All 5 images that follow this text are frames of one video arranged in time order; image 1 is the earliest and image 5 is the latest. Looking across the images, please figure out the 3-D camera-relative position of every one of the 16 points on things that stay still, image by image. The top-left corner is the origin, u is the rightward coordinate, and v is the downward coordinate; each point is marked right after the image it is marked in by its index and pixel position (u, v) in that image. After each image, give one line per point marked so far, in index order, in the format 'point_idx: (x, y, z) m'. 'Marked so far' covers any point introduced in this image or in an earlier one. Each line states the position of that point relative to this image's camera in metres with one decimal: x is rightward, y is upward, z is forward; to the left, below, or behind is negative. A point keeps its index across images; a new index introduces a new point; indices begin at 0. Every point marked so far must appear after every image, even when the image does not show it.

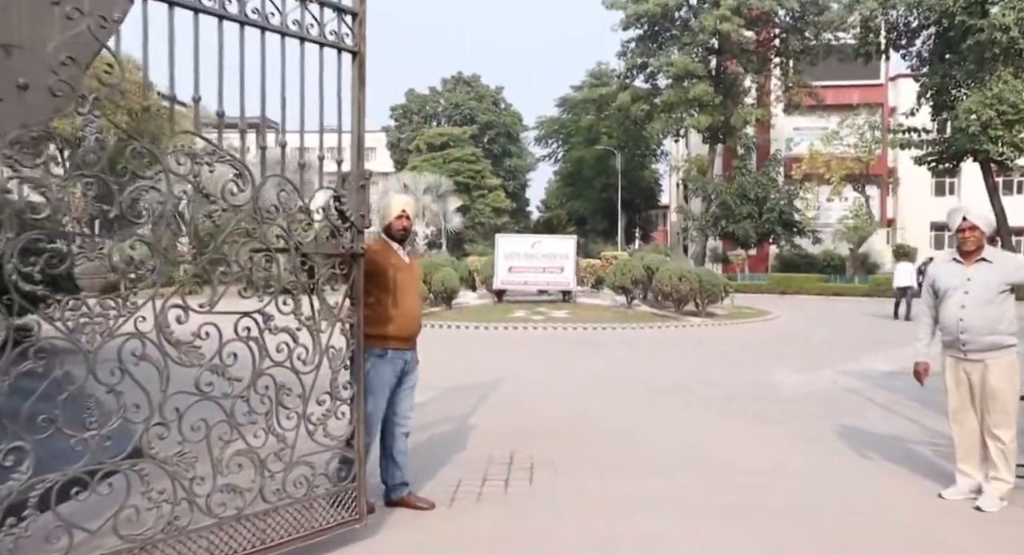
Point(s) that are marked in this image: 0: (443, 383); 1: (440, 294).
0: (-1.0, -1.4, +10.1) m
1: (-1.9, -0.4, +19.1) m
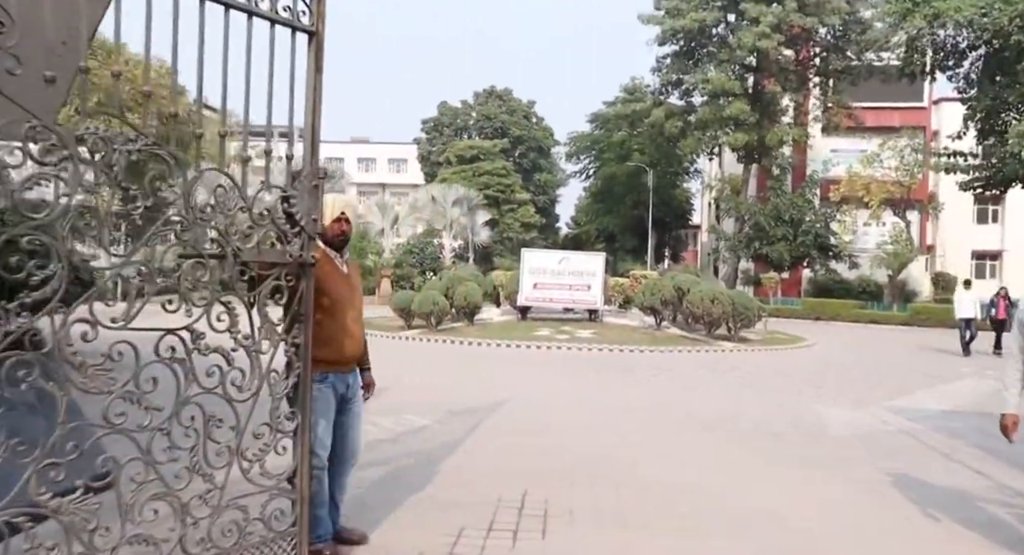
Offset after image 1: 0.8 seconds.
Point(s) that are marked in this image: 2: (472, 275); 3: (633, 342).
0: (-0.7, -1.6, +9.5) m
1: (-1.2, -0.8, +18.6) m
2: (-1.1, +0.1, +19.8) m
3: (+2.8, -1.5, +16.9) m
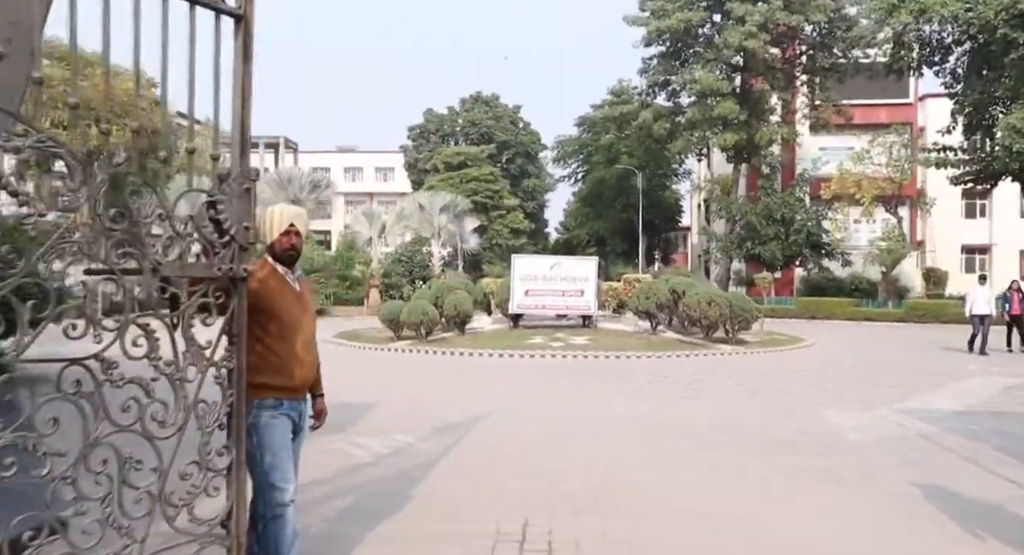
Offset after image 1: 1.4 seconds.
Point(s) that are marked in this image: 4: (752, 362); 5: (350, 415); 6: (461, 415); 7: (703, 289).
0: (-0.8, -1.7, +9.1) m
1: (-1.4, -1.0, +18.1) m
2: (-1.3, -0.1, +19.3) m
3: (+2.6, -1.6, +16.4) m
4: (+4.9, -1.7, +15.0) m
5: (-2.0, -1.7, +9.1) m
6: (-0.6, -1.7, +9.2) m
7: (+4.4, -0.2, +17.1) m
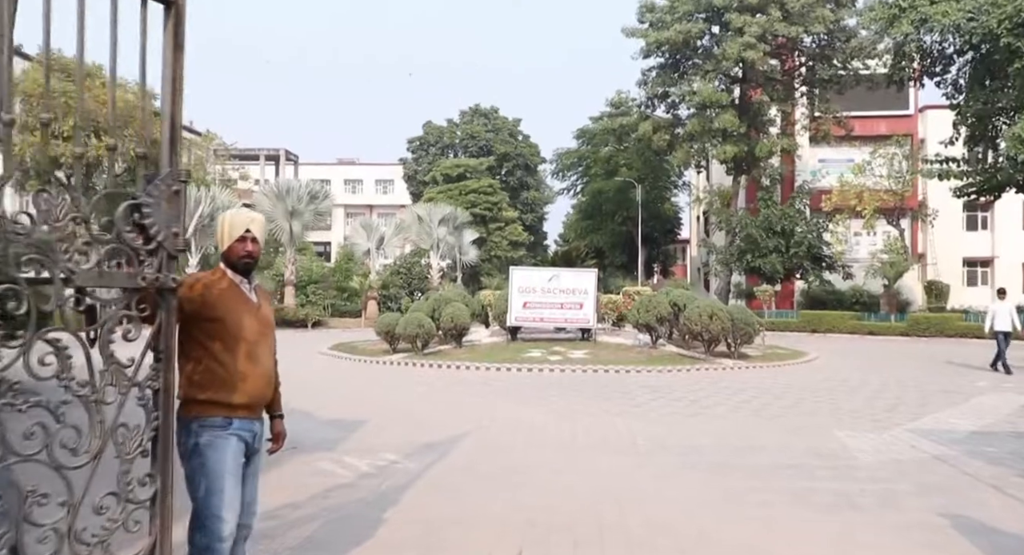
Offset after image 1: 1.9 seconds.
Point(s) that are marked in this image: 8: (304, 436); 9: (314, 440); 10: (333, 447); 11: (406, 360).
0: (-0.8, -1.9, +8.7) m
1: (-1.5, -1.3, +17.8) m
2: (-1.4, -0.4, +19.1) m
3: (+2.5, -1.8, +16.1) m
4: (+4.8, -2.0, +14.7) m
5: (-2.0, -1.8, +8.8) m
6: (-0.7, -1.9, +8.9) m
7: (+4.3, -0.5, +16.9) m
8: (-2.4, -1.8, +8.5) m
9: (-2.2, -1.8, +8.2) m
10: (-1.9, -1.8, +7.9) m
11: (-2.4, -1.9, +16.8) m
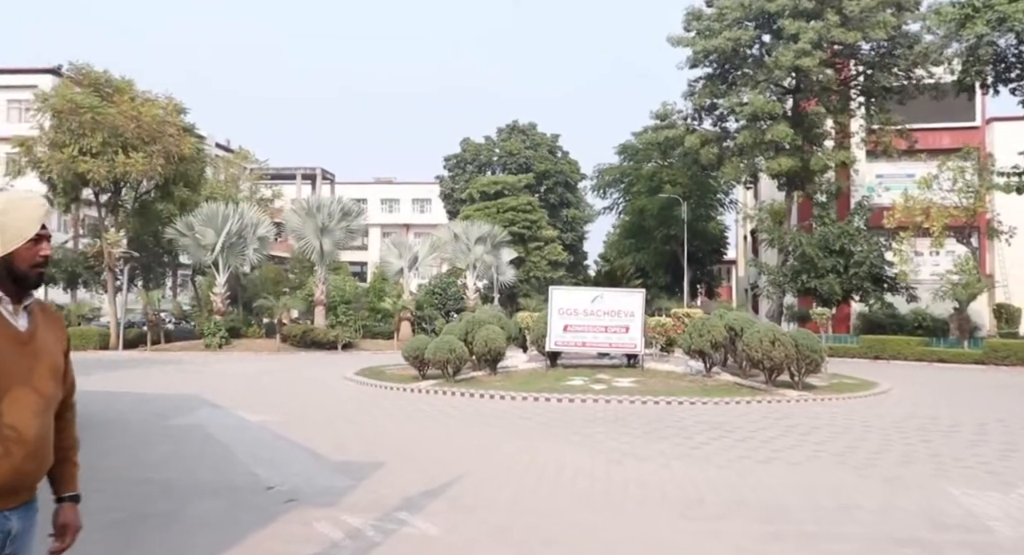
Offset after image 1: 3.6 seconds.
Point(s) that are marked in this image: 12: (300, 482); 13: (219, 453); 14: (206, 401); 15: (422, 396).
0: (-0.4, -2.1, +7.4) m
1: (-0.6, -1.7, +16.5) m
2: (-0.4, -0.9, +17.7) m
3: (+3.3, -2.2, +14.6) m
4: (+5.5, -2.3, +13.0) m
5: (-1.6, -2.0, +7.5) m
6: (-0.3, -2.1, +7.5) m
7: (+5.2, -1.0, +15.2) m
8: (-2.0, -2.0, +7.2) m
9: (-1.8, -2.0, +6.9) m
10: (-1.5, -2.0, +6.5) m
11: (-1.6, -2.3, +15.5) m
12: (-2.1, -2.0, +7.3) m
13: (-3.4, -2.1, +8.7) m
14: (-5.8, -2.3, +14.0) m
15: (-1.8, -2.4, +14.9) m
